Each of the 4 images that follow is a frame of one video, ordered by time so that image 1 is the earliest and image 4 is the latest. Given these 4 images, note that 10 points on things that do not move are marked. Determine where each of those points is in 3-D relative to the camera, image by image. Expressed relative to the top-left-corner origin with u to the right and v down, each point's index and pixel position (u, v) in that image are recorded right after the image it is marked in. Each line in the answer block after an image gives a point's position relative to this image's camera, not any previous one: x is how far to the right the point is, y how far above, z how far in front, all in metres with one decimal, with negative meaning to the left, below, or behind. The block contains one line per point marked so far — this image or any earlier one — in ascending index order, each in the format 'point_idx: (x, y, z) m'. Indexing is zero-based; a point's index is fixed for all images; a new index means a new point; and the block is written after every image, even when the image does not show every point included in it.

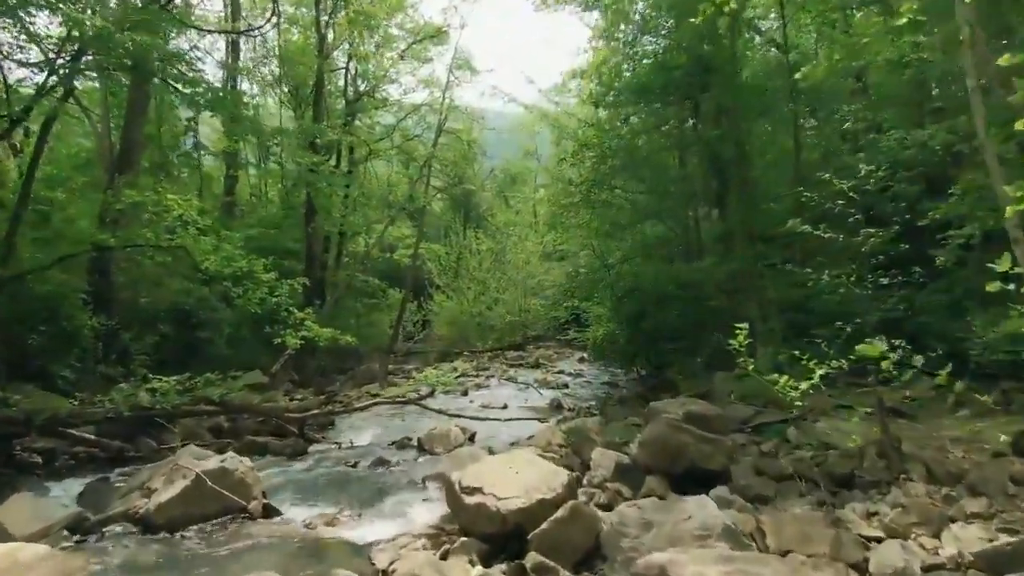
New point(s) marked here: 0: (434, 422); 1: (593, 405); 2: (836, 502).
0: (-1.4, -2.5, +13.7) m
1: (+1.7, -2.5, +15.7) m
2: (+2.7, -1.8, +6.1) m
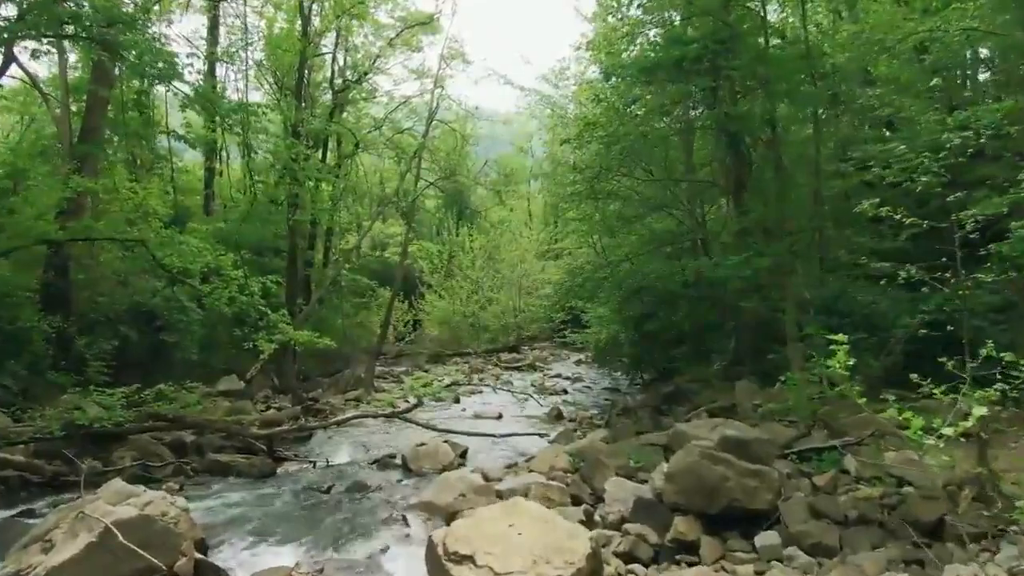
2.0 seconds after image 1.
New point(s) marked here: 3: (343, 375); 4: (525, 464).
0: (-1.5, -2.5, +12.4) m
1: (+1.6, -2.5, +14.4) m
2: (+2.7, -1.8, +4.8) m
3: (-4.6, -2.4, +20.0) m
4: (+0.2, -2.1, +8.9) m
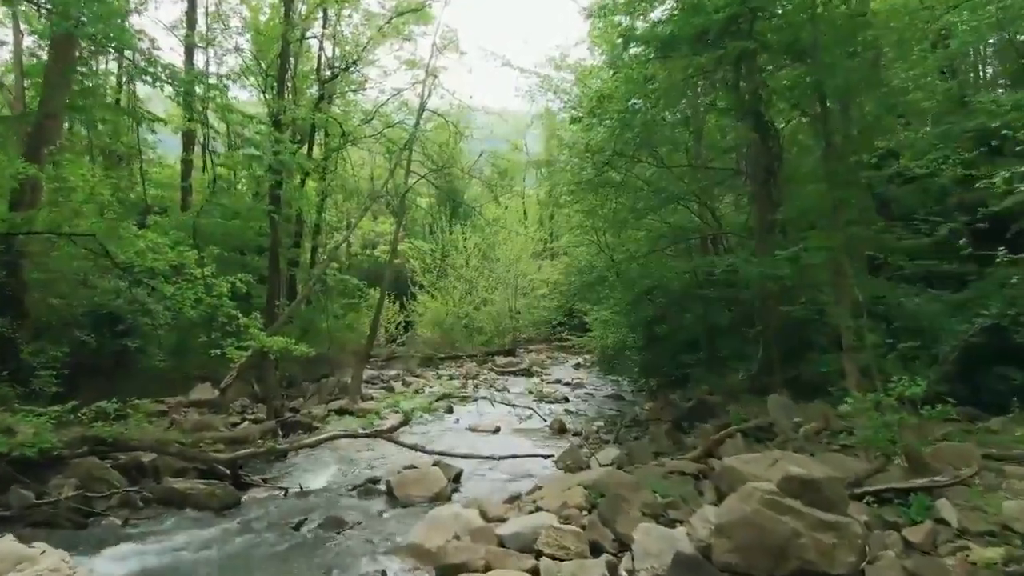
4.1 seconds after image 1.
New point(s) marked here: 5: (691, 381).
0: (-1.5, -2.5, +11.0) m
1: (+1.6, -2.5, +13.0) m
2: (+2.8, -1.8, +3.5) m
3: (-4.7, -2.4, +18.6) m
4: (+0.2, -2.2, +7.6) m
5: (+3.5, -1.8, +14.5) m
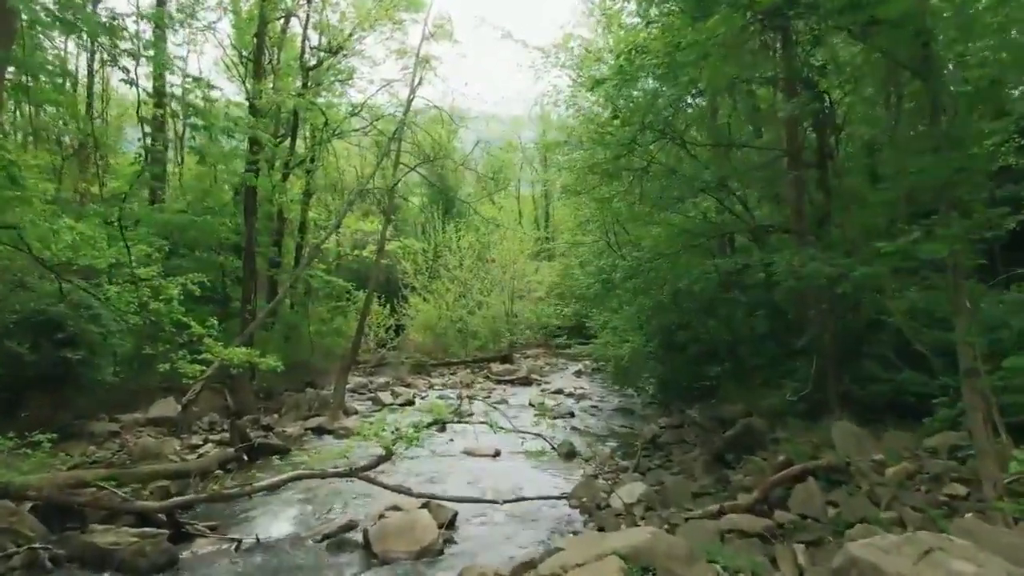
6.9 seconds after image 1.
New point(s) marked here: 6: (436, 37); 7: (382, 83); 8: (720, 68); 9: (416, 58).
0: (-1.5, -2.5, +9.2) m
1: (+1.7, -2.5, +11.3) m
2: (+2.9, -1.8, +1.7) m
3: (-4.7, -2.4, +16.8) m
4: (+0.3, -2.2, +5.8) m
5: (+3.5, -1.9, +12.8) m
6: (-1.9, +6.5, +18.5) m
7: (-3.2, +5.2, +17.8) m
8: (+2.7, +2.9, +9.5) m
9: (-2.5, +6.0, +18.3) m
